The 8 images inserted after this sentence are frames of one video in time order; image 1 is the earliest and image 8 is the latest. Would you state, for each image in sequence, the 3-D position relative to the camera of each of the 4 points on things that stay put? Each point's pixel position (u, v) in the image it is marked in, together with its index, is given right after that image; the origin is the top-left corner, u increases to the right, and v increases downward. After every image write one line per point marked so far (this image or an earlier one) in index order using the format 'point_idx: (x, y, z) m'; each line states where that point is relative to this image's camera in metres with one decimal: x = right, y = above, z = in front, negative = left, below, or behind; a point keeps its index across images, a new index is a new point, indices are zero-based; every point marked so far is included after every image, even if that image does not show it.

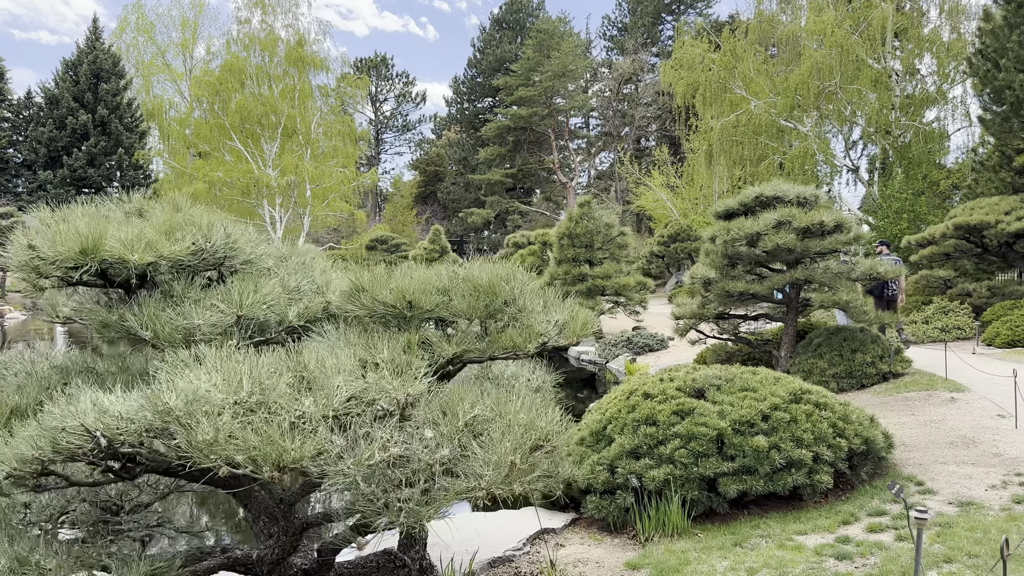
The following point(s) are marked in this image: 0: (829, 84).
0: (+6.9, +4.4, +12.2) m
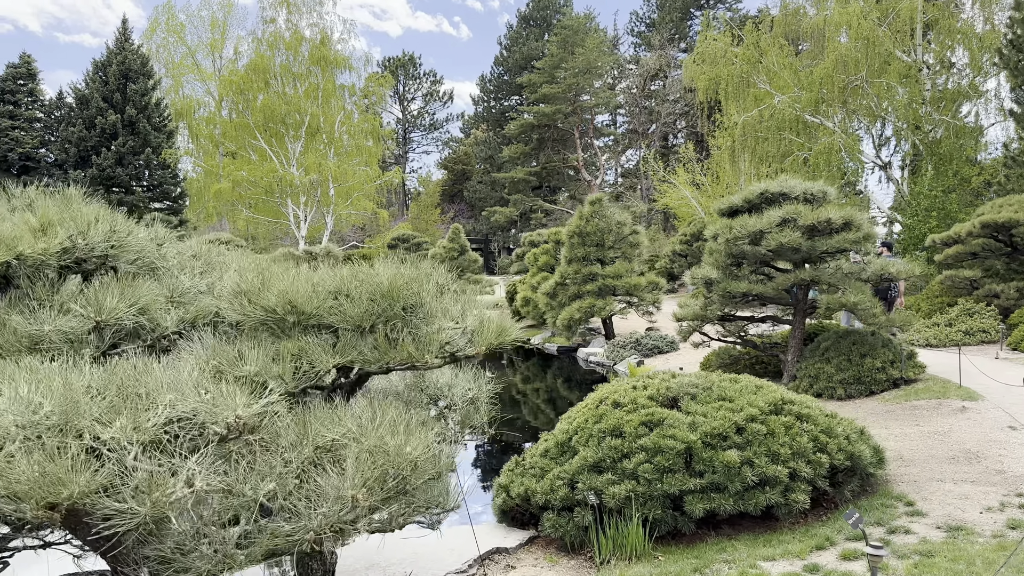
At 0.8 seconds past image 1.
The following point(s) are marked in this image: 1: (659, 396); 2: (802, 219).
0: (+7.1, +4.4, +11.8) m
1: (+0.8, -0.5, +2.9) m
2: (+3.3, +0.8, +6.4) m
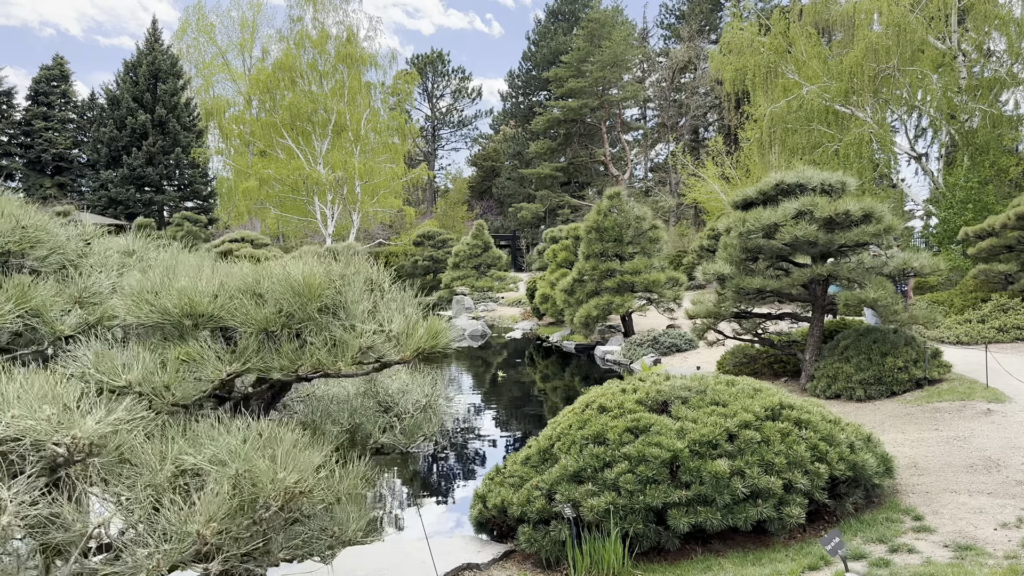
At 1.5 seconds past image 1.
0: (+7.3, +4.5, +11.3) m
1: (+0.7, -0.5, +2.7) m
2: (+3.4, +0.8, +6.1) m
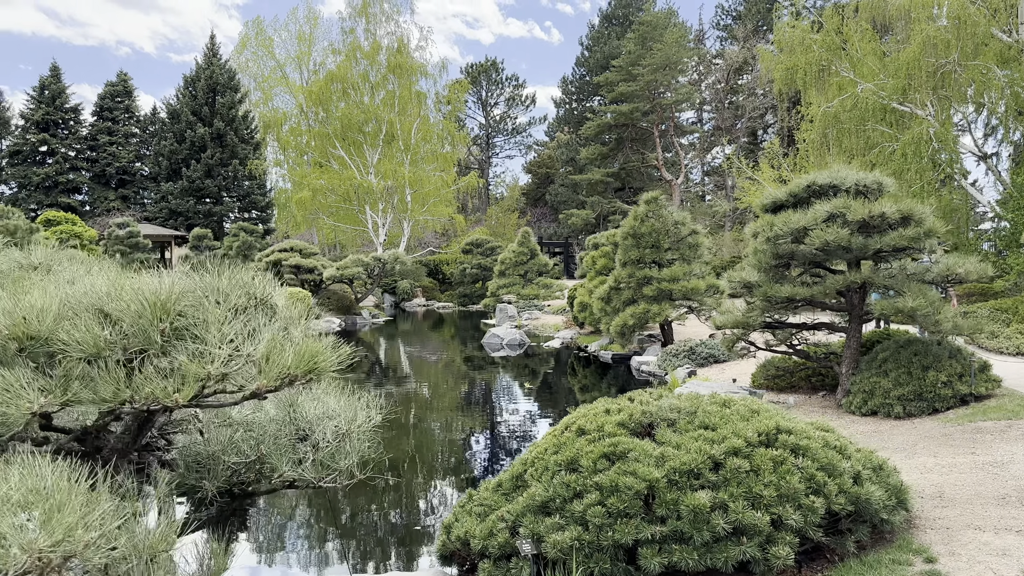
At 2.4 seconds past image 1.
0: (+7.8, +4.3, +10.7) m
1: (+0.5, -0.6, +2.5) m
2: (+3.5, +0.8, +5.7) m
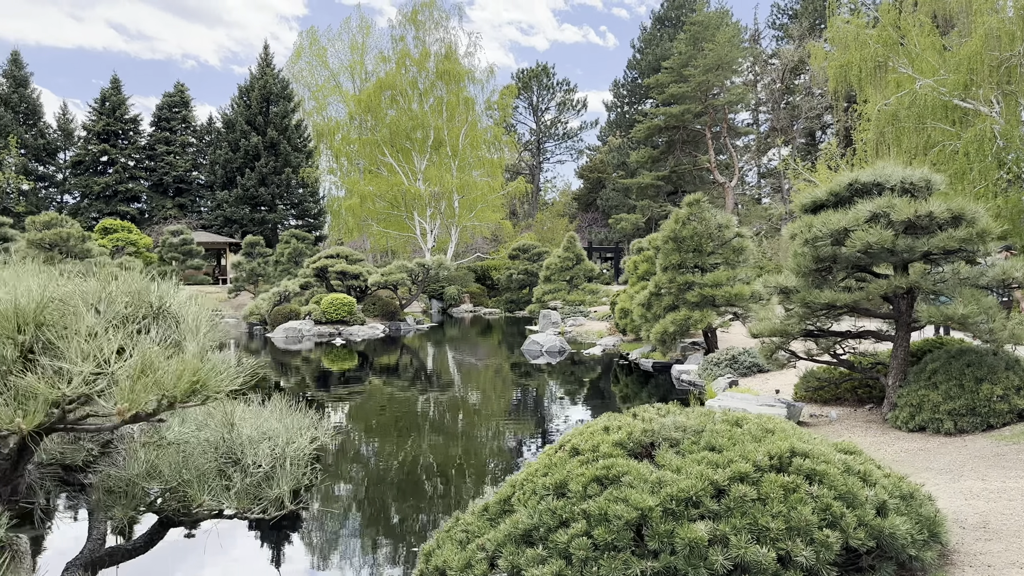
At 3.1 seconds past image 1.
0: (+8.3, +4.2, +10.0) m
1: (+0.5, -0.6, +2.4) m
2: (+3.6, +0.7, +5.3) m
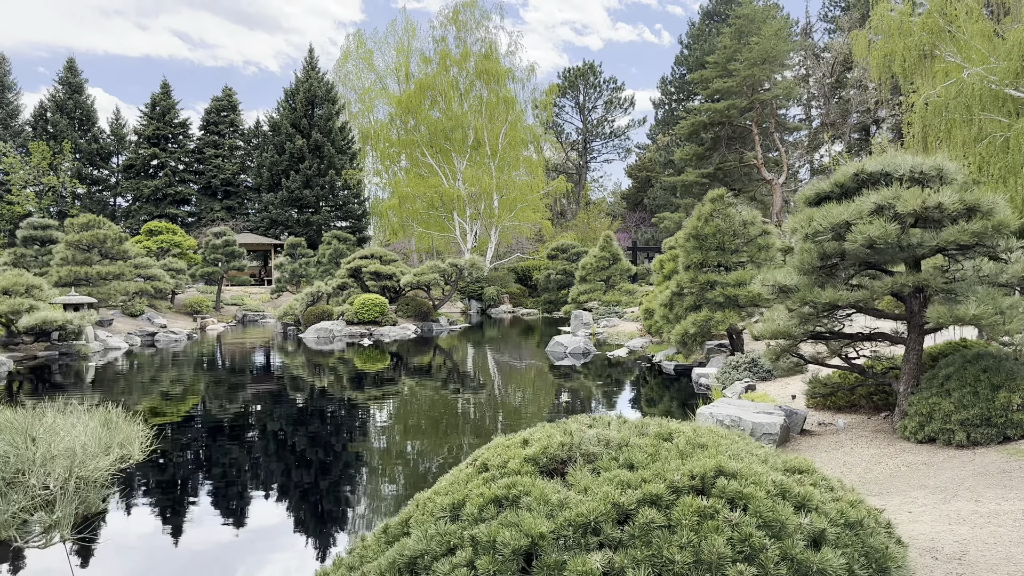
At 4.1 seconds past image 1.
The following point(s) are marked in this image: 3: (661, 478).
0: (+8.3, +4.3, +9.3) m
1: (+0.1, -0.6, +2.1) m
2: (+3.4, +0.7, +4.9) m
3: (+0.5, -0.6, +1.9) m
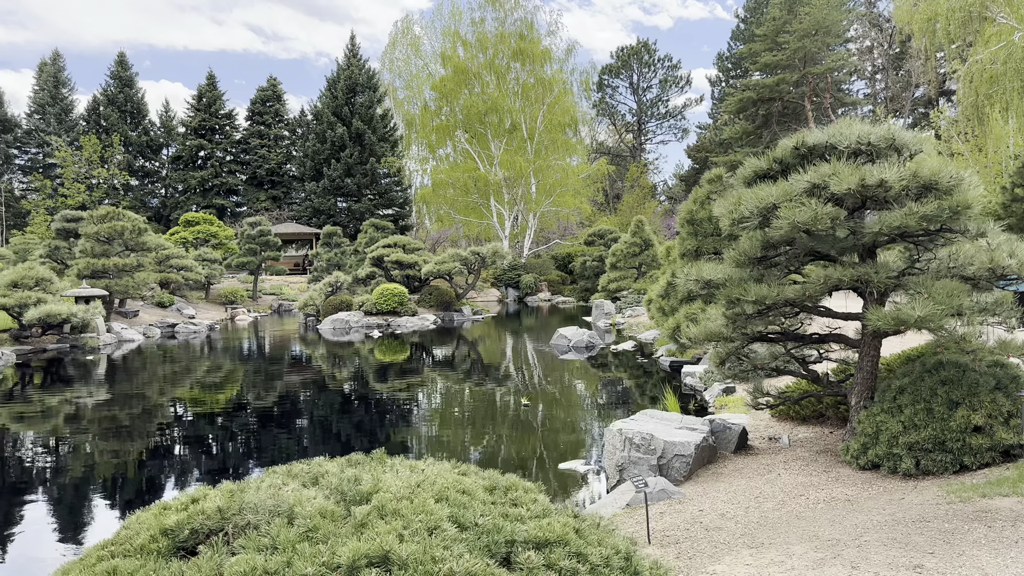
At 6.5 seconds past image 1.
0: (+7.7, +4.4, +8.2) m
1: (-0.9, -0.7, +1.6) m
2: (+2.6, +0.7, +4.2) m
3: (-0.5, -0.7, +1.4) m
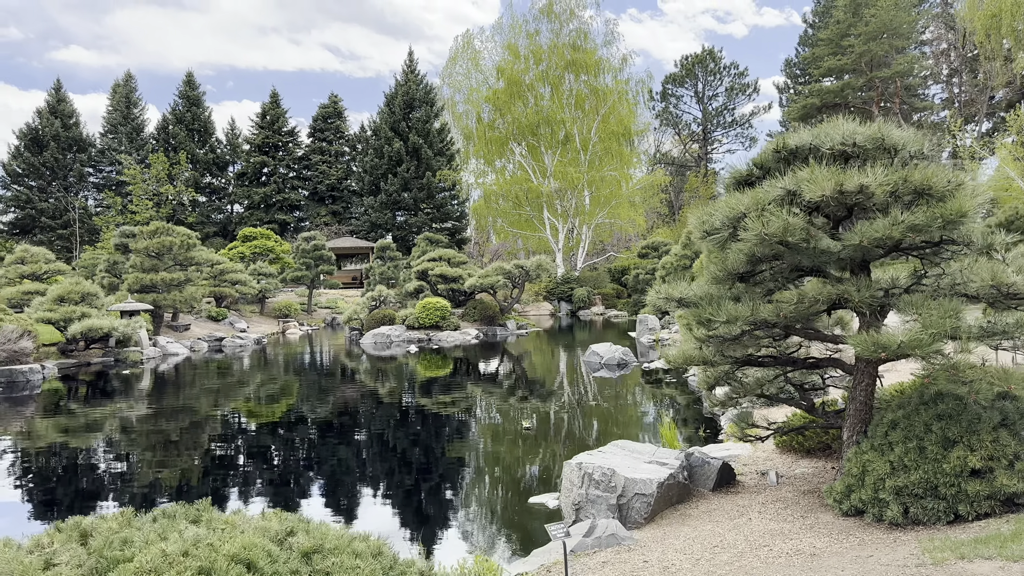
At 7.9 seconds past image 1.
0: (+7.6, +4.2, +7.4) m
1: (-1.5, -0.8, +1.4) m
2: (+2.2, +0.6, +3.7) m
3: (-1.1, -0.8, +1.1) m
